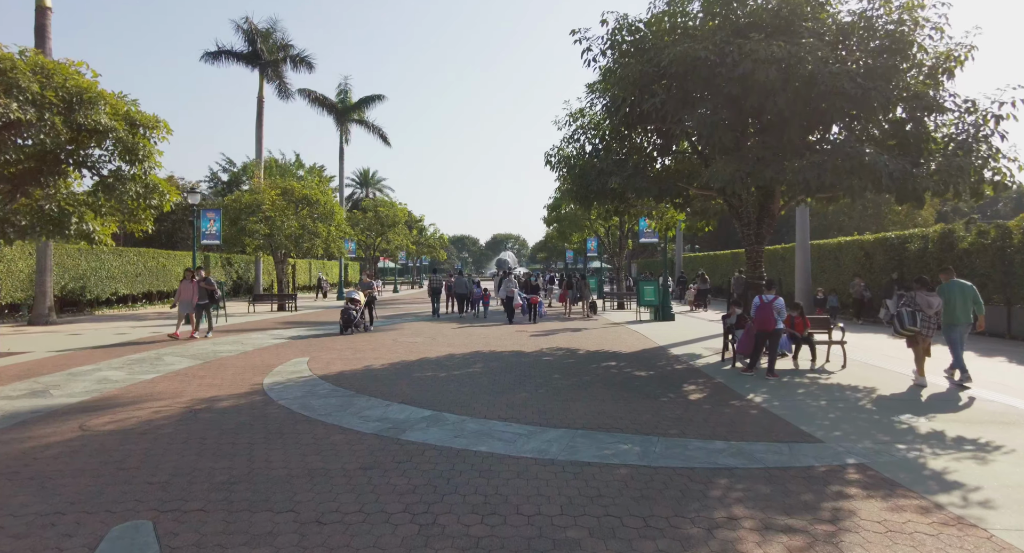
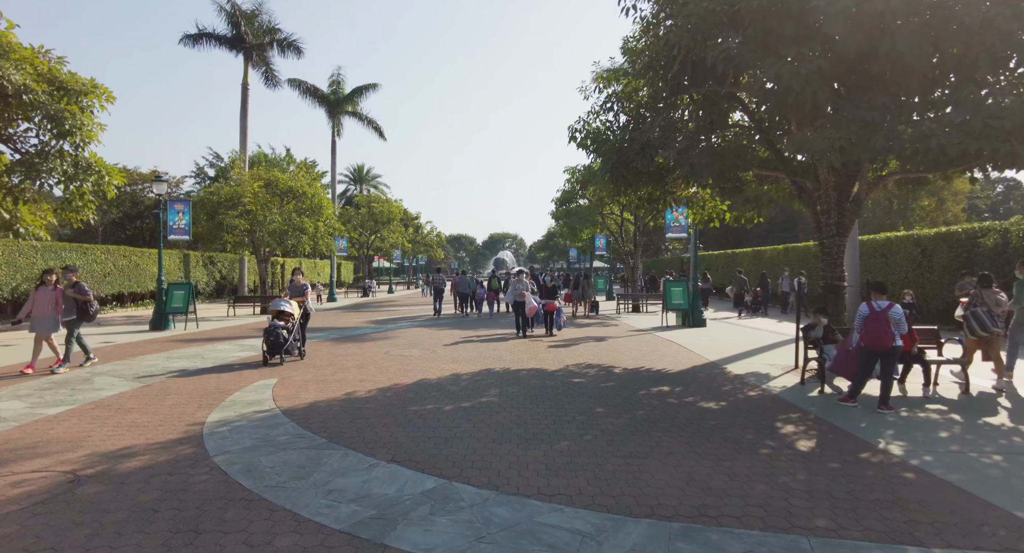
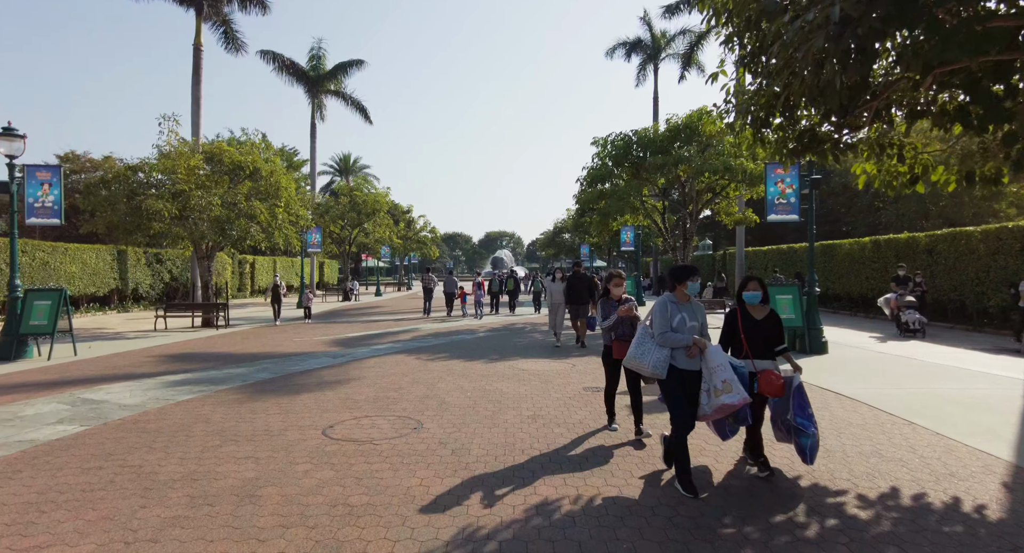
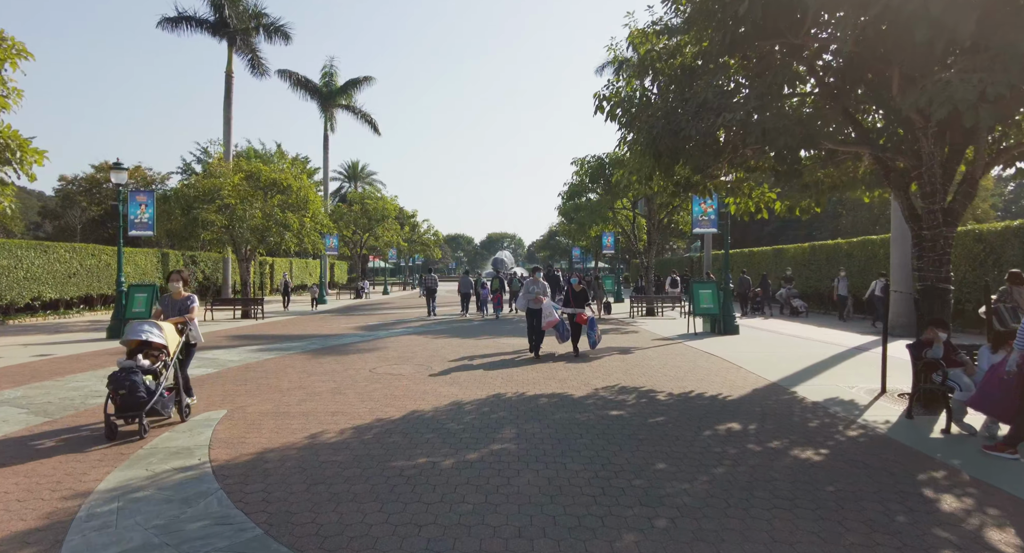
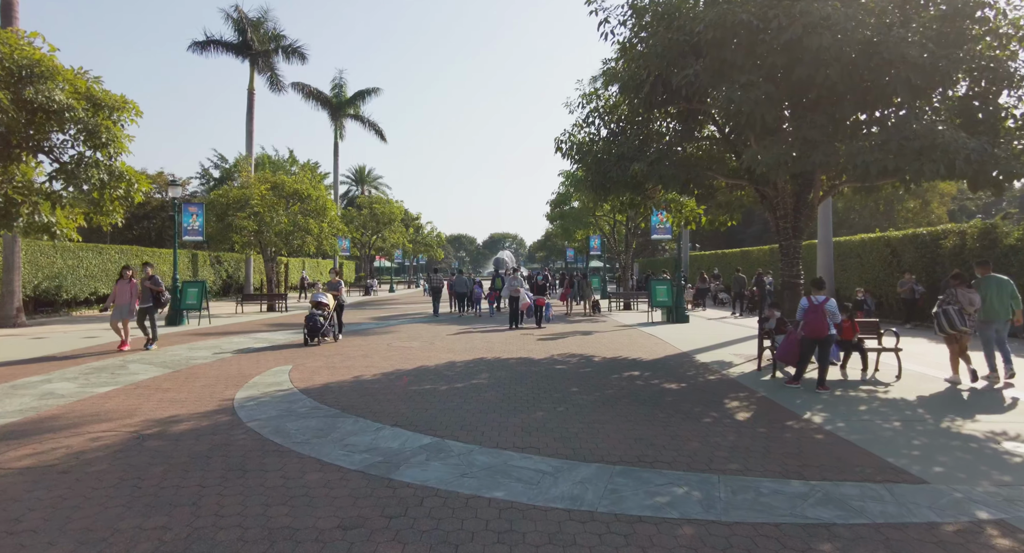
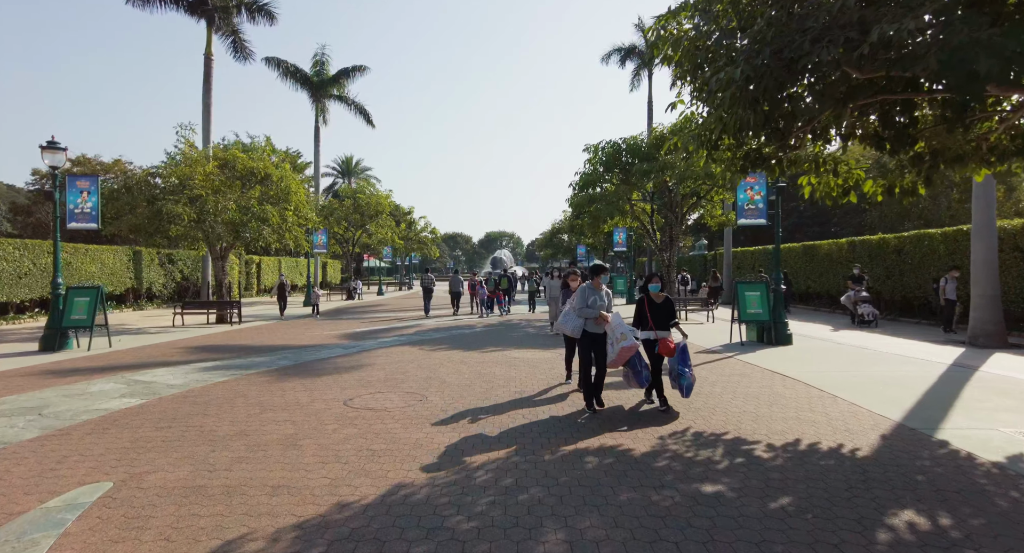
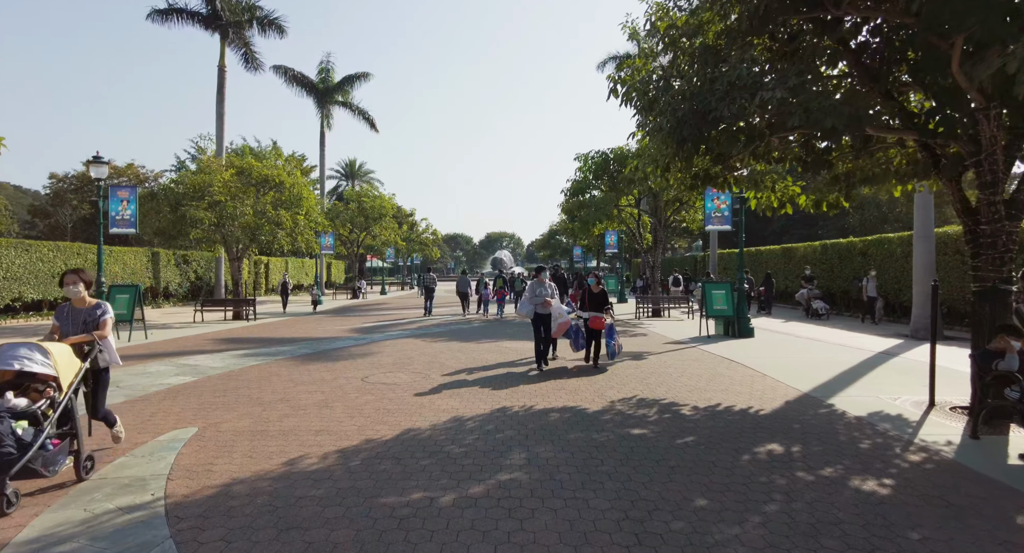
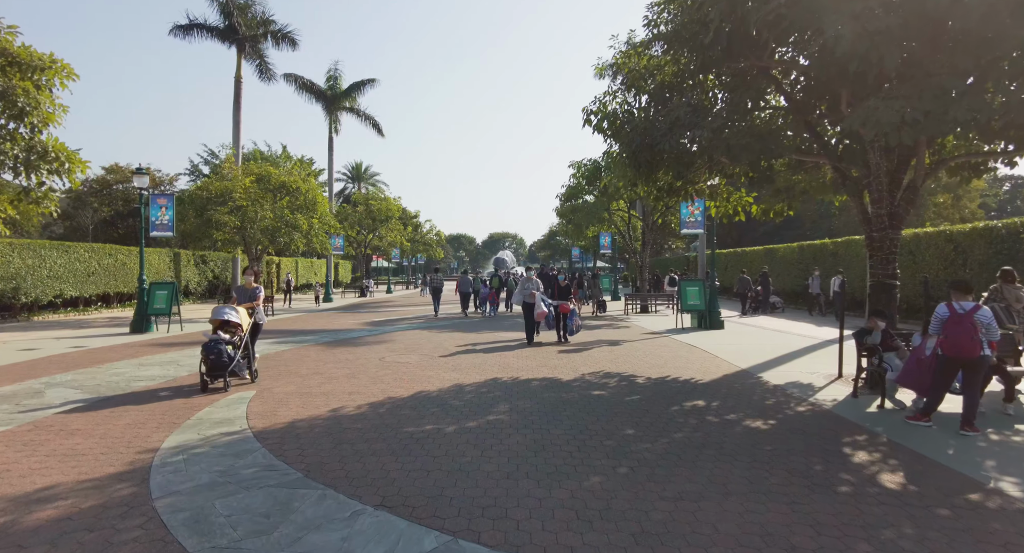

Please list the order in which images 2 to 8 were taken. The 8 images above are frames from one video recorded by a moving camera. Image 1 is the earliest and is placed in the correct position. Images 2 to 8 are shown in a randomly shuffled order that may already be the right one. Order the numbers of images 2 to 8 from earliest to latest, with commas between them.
5, 2, 8, 4, 7, 6, 3
